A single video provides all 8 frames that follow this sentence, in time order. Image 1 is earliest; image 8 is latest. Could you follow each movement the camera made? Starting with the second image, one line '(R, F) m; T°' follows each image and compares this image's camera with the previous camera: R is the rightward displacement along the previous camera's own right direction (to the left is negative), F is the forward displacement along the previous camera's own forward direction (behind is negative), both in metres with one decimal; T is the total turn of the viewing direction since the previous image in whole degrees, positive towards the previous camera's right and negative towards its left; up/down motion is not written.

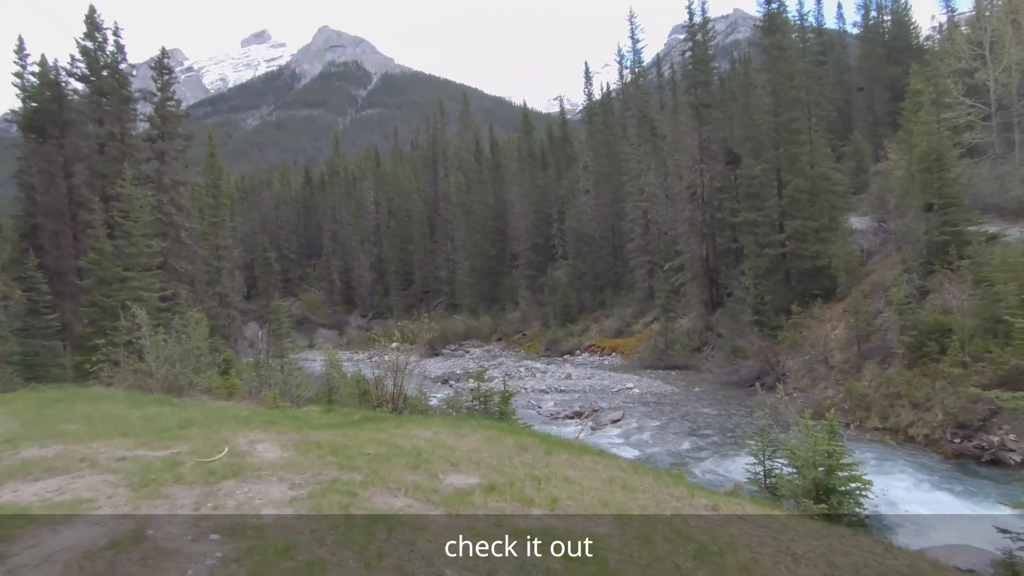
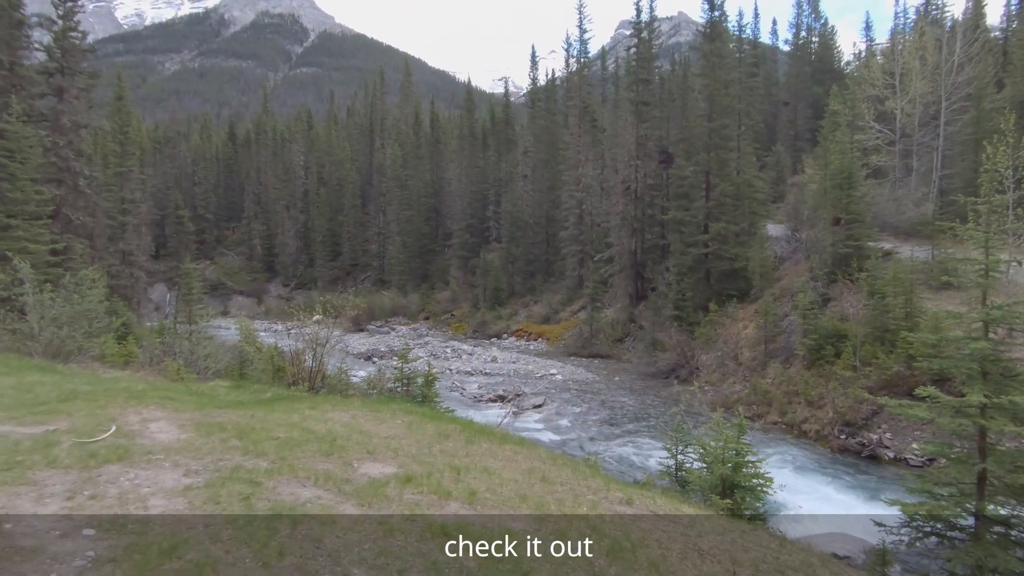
(0.0, +0.1) m; +7°
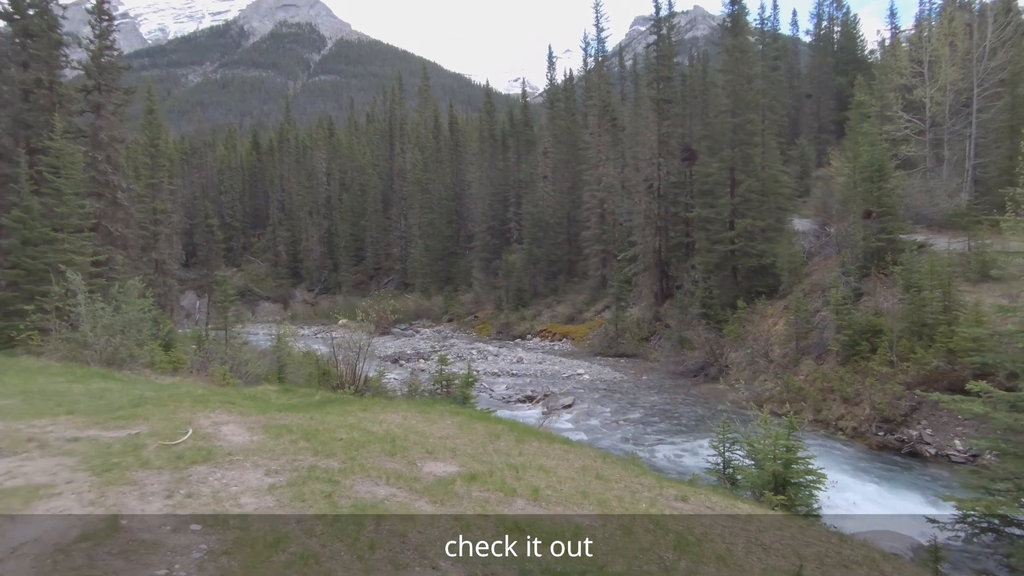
(-0.3, -0.1) m; -2°
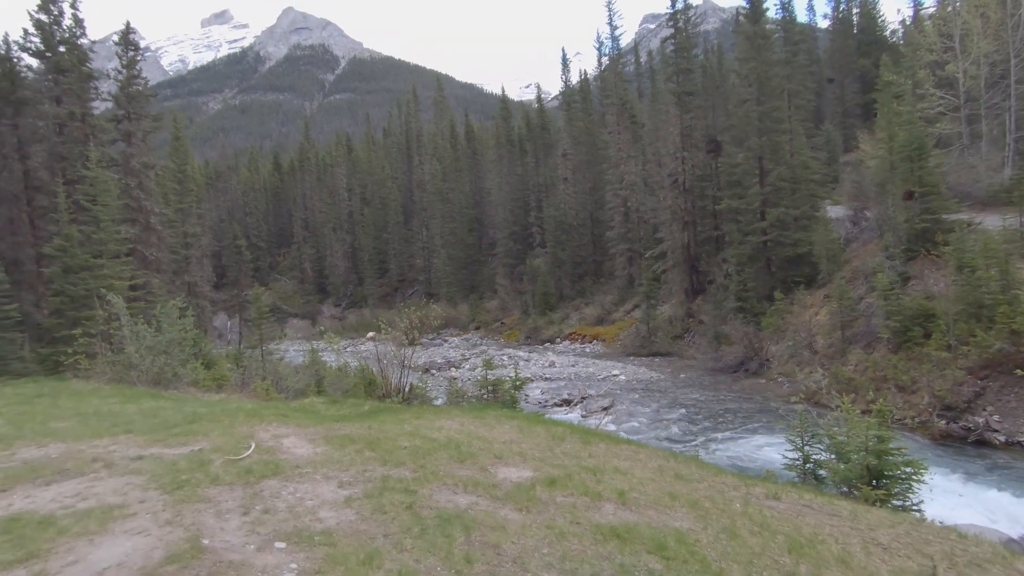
(-0.3, +0.2) m; -2°
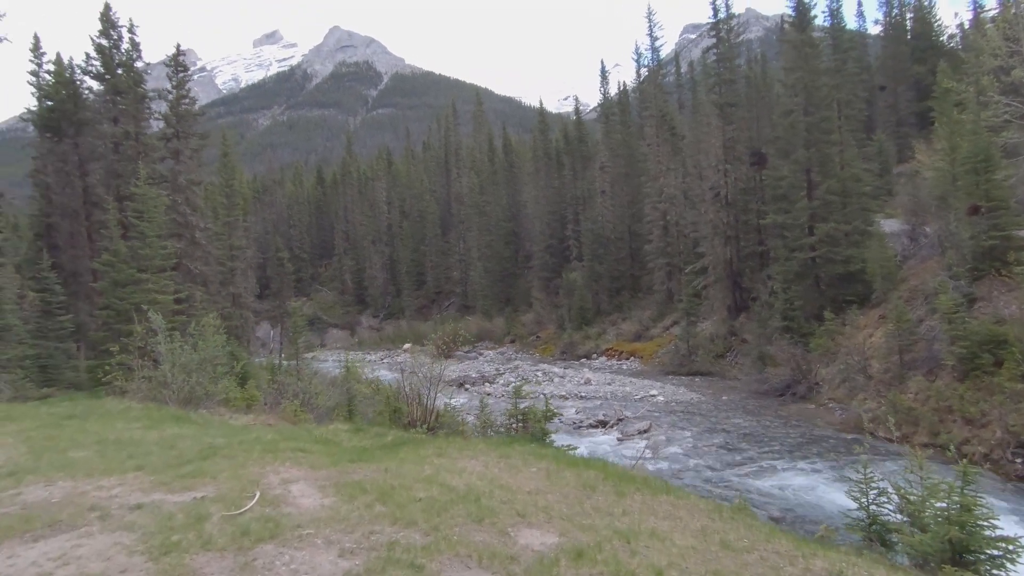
(+0.1, +0.4) m; -4°
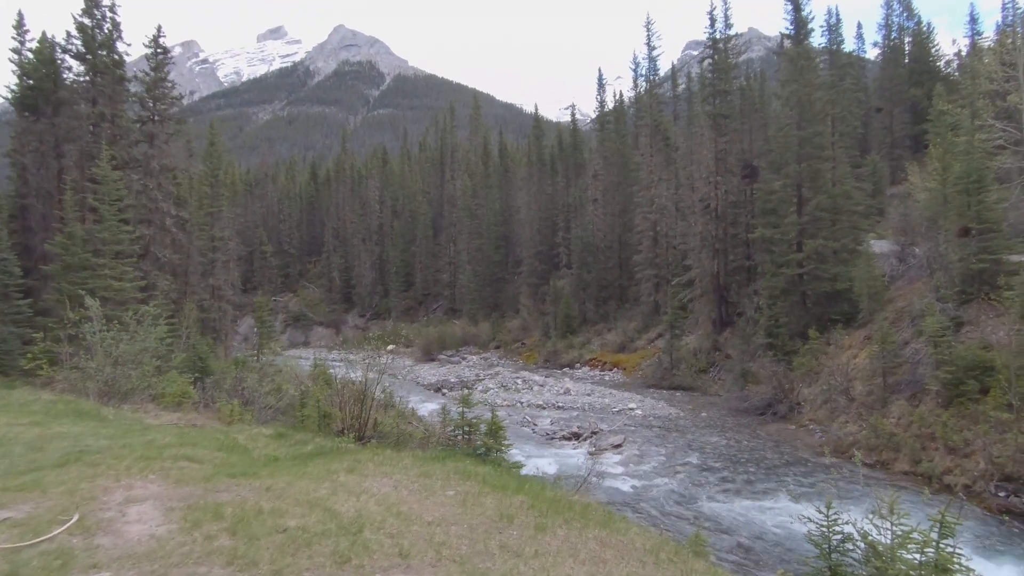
(+0.6, +0.7) m; +1°
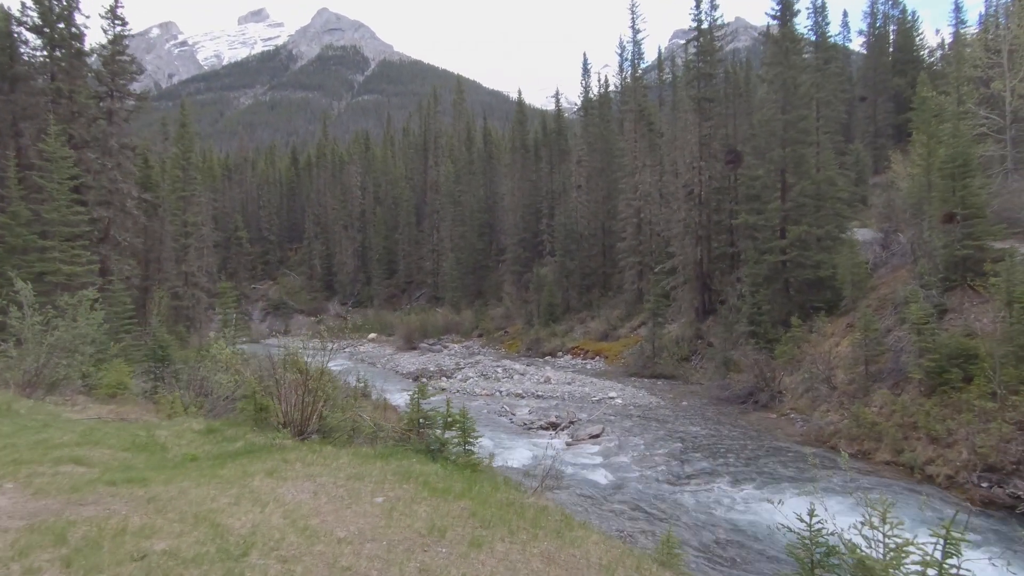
(+0.3, +0.6) m; +1°
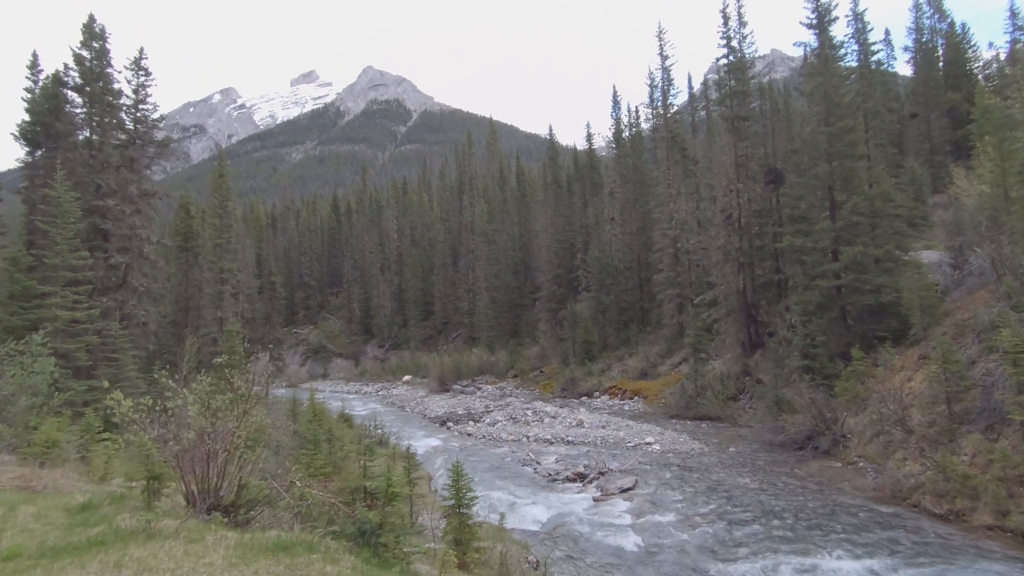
(+0.8, +1.5) m; -5°
